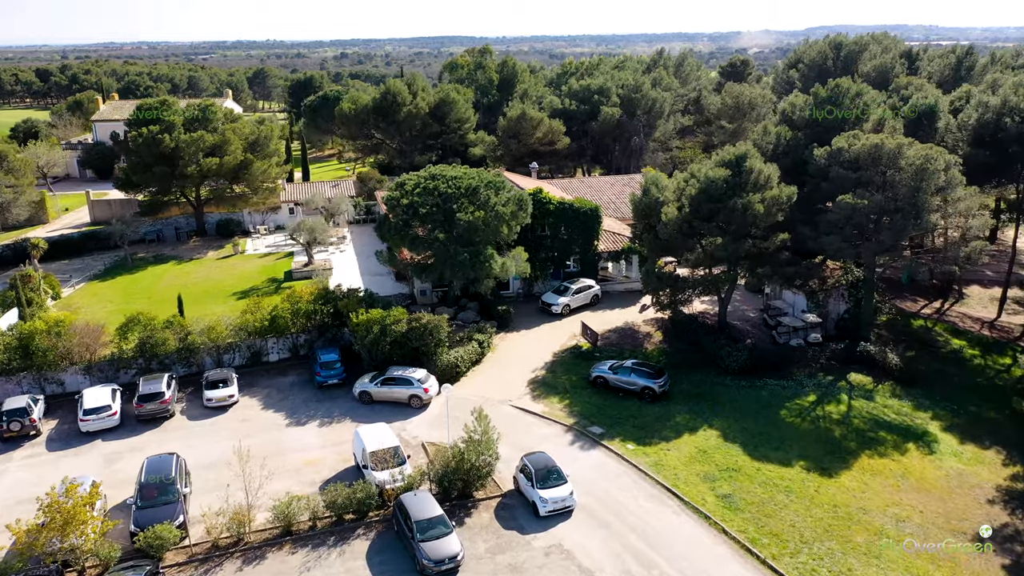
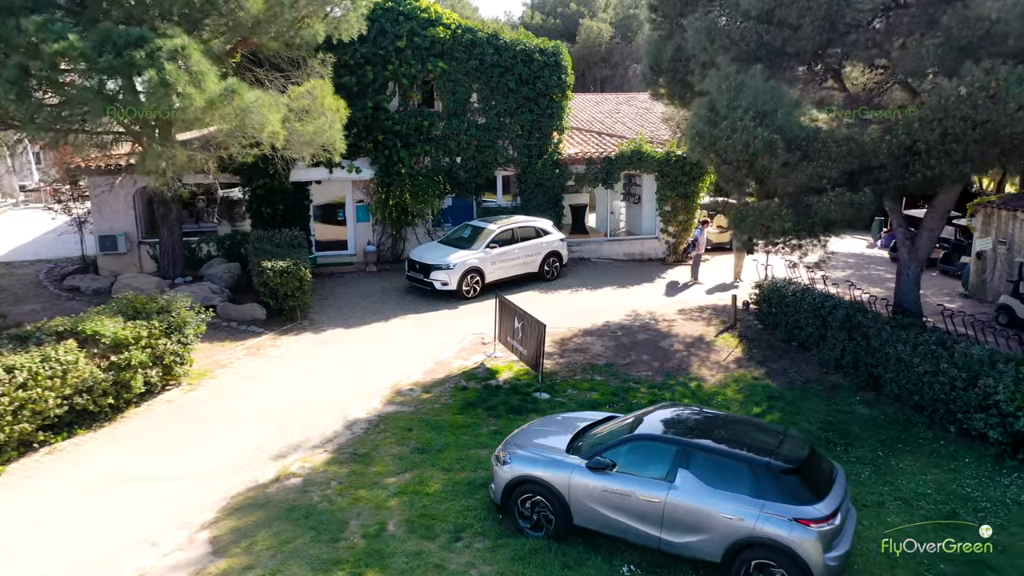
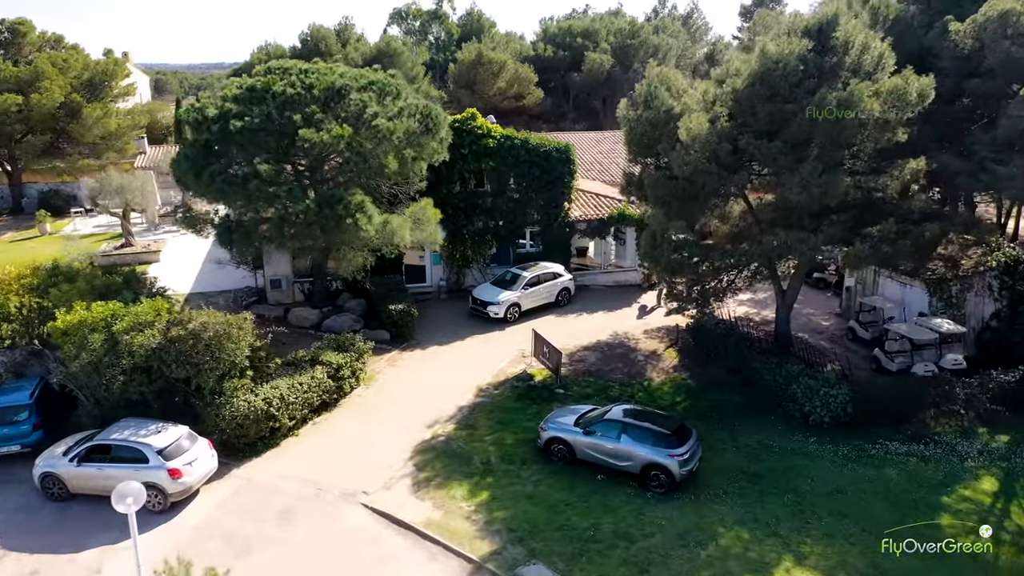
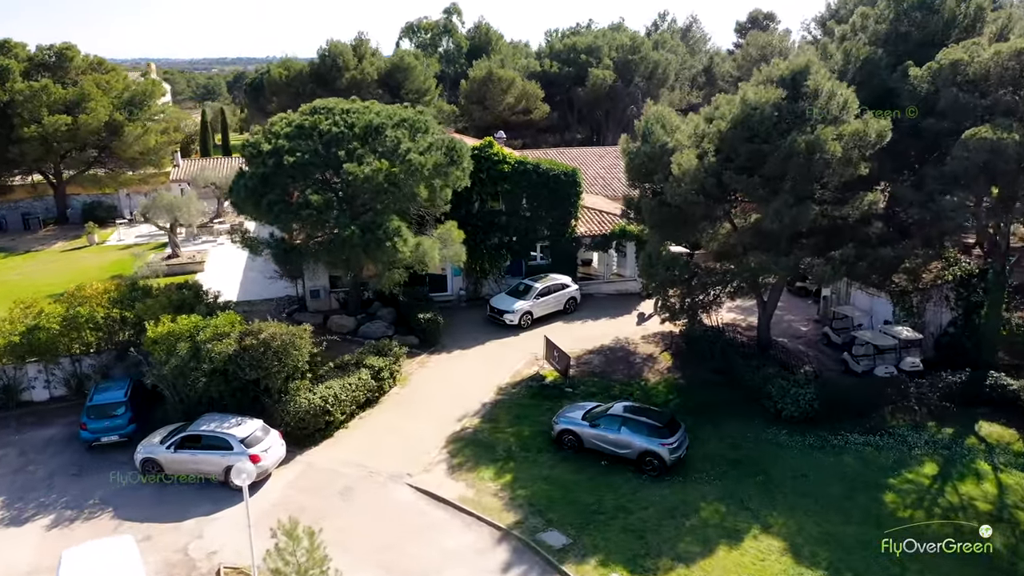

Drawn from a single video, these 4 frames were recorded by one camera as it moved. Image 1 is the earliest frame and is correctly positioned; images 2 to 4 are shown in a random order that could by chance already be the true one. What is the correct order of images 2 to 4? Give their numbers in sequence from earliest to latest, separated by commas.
4, 3, 2
